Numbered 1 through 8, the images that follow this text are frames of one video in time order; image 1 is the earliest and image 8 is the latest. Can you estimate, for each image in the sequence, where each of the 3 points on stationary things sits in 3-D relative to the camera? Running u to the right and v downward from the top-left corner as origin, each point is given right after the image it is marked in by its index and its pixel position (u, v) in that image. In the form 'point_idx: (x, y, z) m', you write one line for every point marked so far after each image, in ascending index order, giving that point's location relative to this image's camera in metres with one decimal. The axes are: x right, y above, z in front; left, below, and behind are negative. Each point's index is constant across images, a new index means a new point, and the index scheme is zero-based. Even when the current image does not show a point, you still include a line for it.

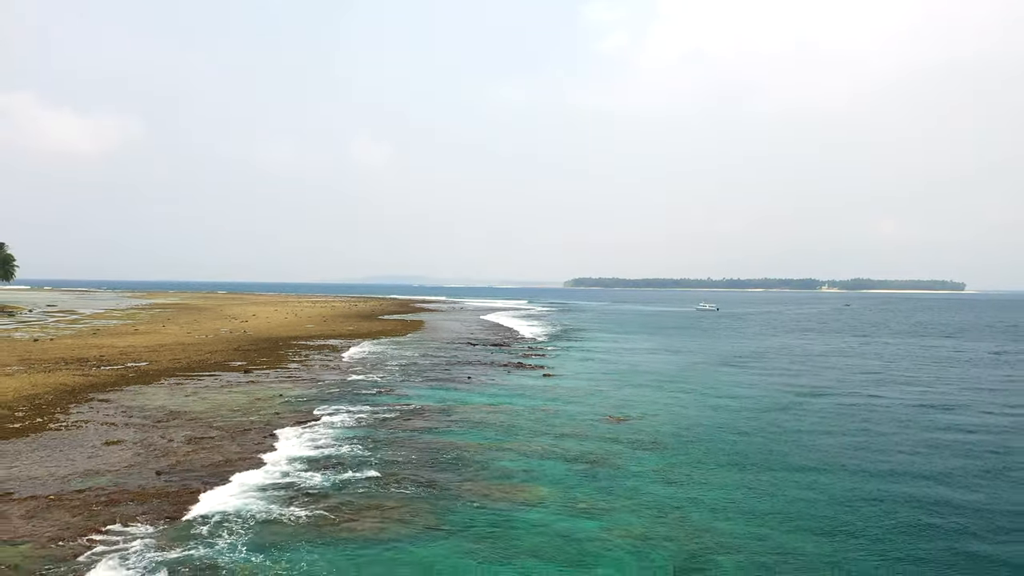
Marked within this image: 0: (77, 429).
0: (-17.4, -5.6, +19.9) m
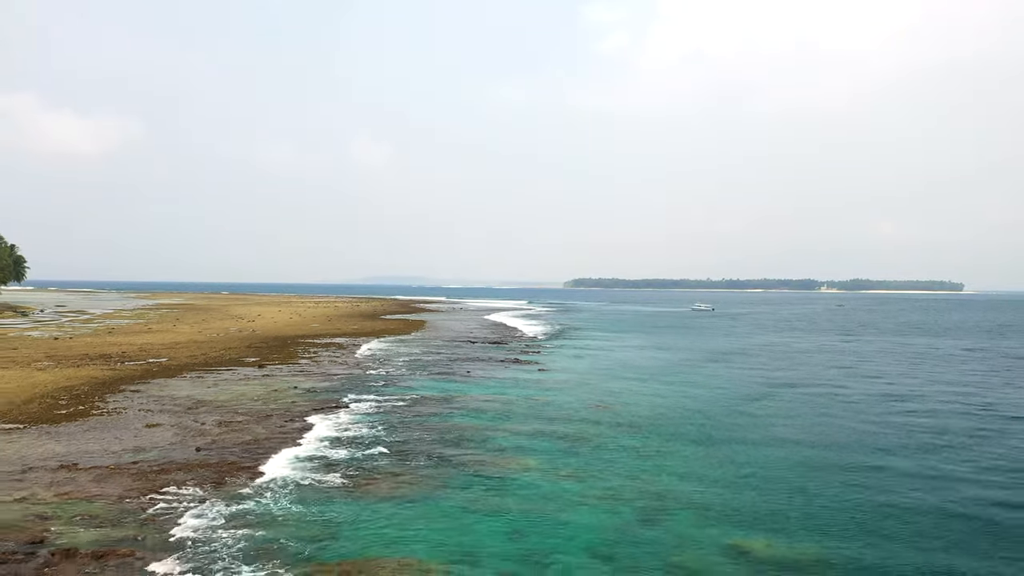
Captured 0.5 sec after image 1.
0: (-17.6, -5.6, +22.3) m
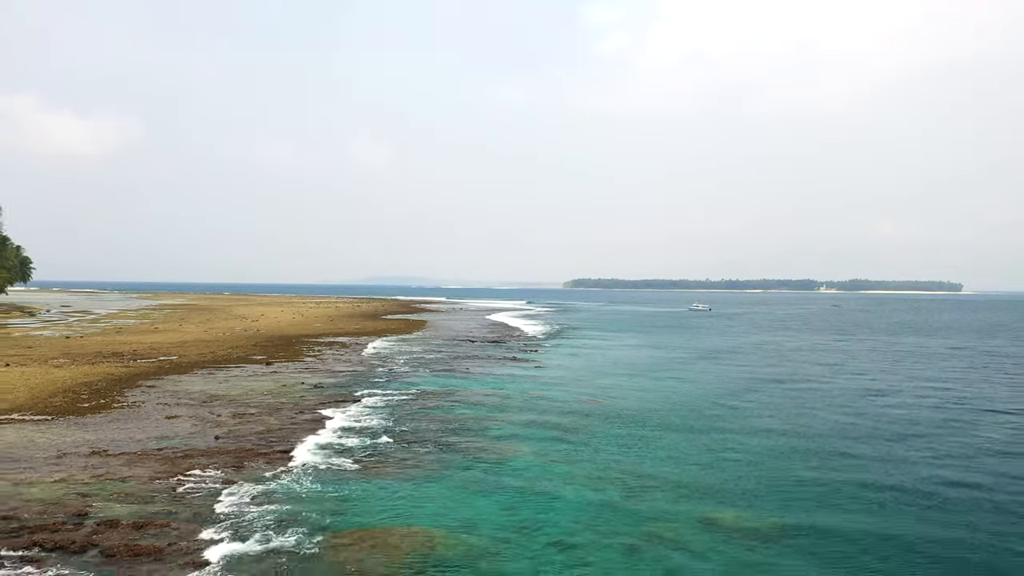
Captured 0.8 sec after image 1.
0: (-17.8, -5.7, +23.7) m
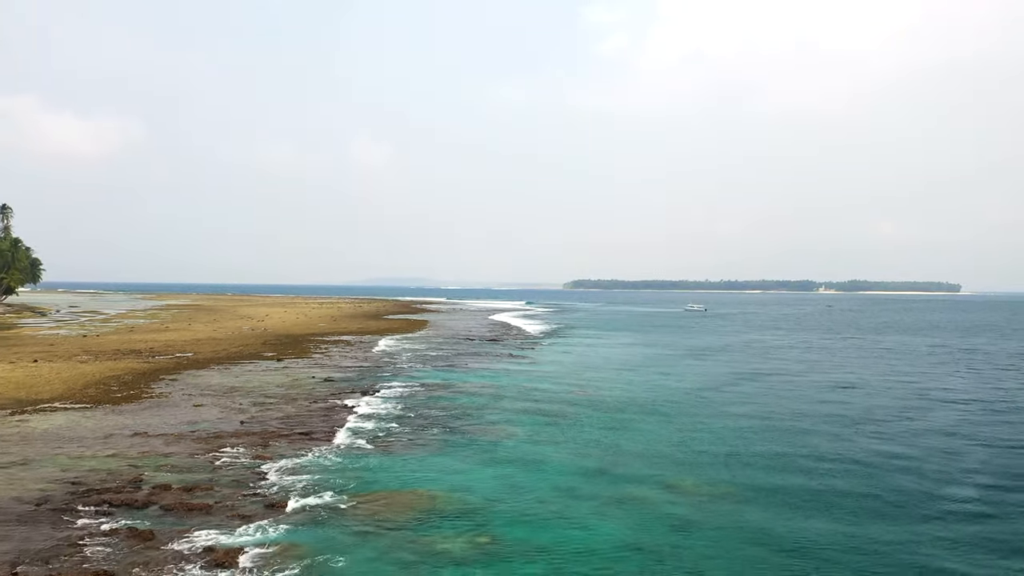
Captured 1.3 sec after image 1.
0: (-18.1, -5.7, +25.9) m
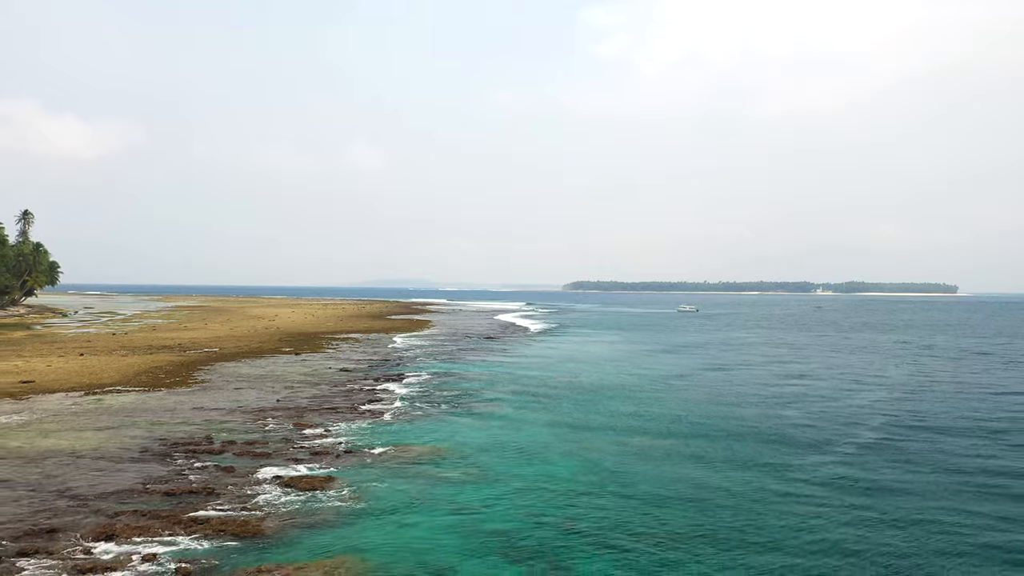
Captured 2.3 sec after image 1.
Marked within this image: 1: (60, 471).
0: (-18.6, -5.8, +30.4) m
1: (-14.5, -5.8, +15.9) m
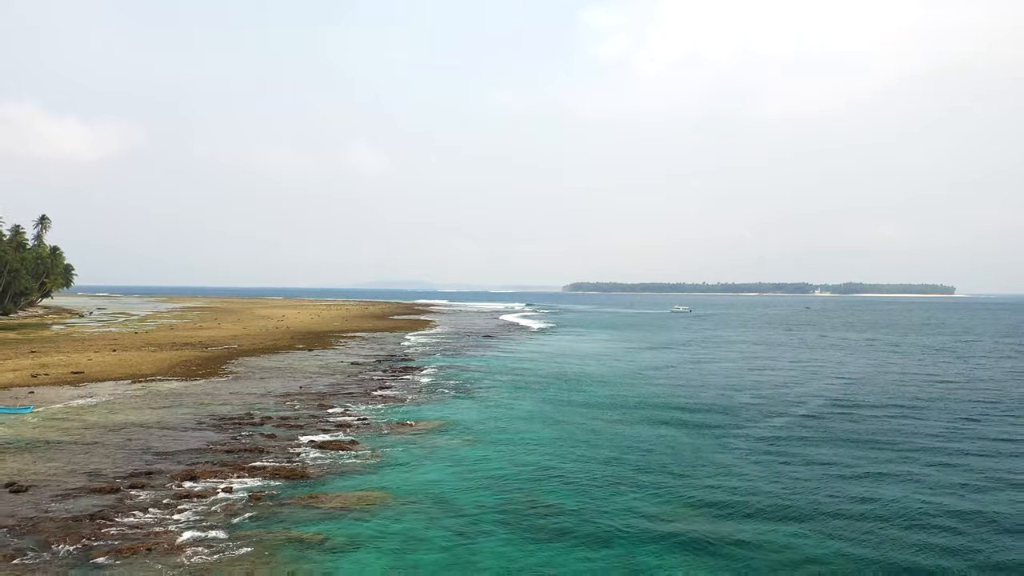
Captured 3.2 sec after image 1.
0: (-19.1, -5.9, +34.3) m
1: (-14.9, -5.8, +19.8) m
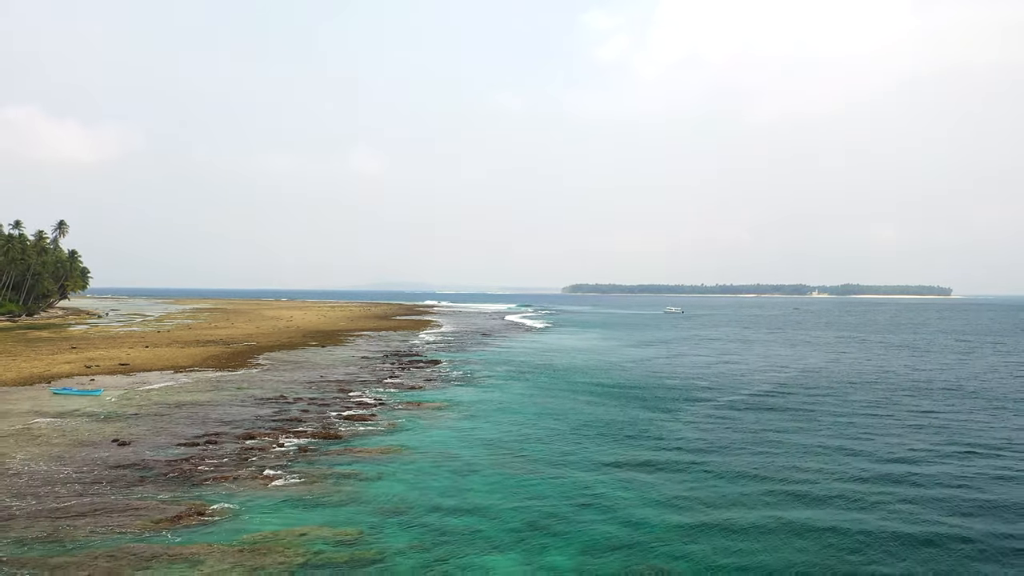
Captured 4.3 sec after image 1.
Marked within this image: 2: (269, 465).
0: (-19.6, -6.1, +38.8) m
1: (-15.4, -5.9, +24.3) m
2: (-8.6, -6.2, +17.5) m
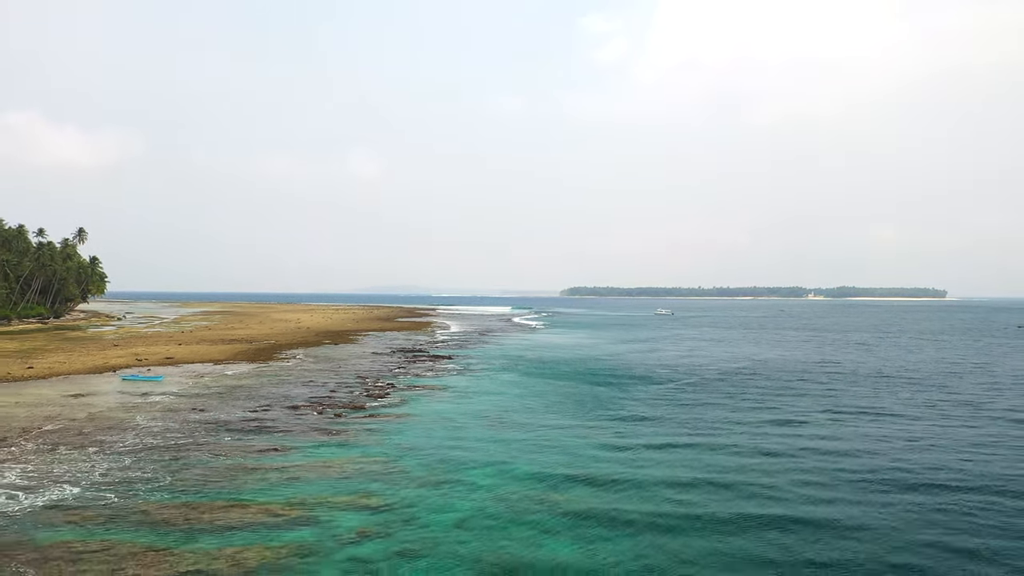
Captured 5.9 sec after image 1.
0: (-20.3, -6.4, +44.6) m
1: (-16.2, -6.2, +30.1) m
2: (-9.3, -6.4, +23.2) m
